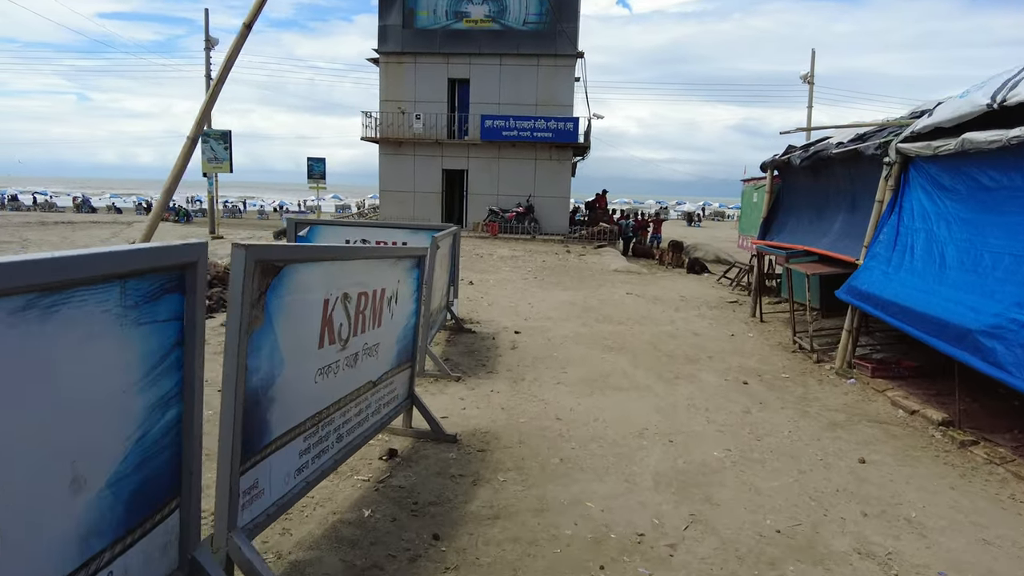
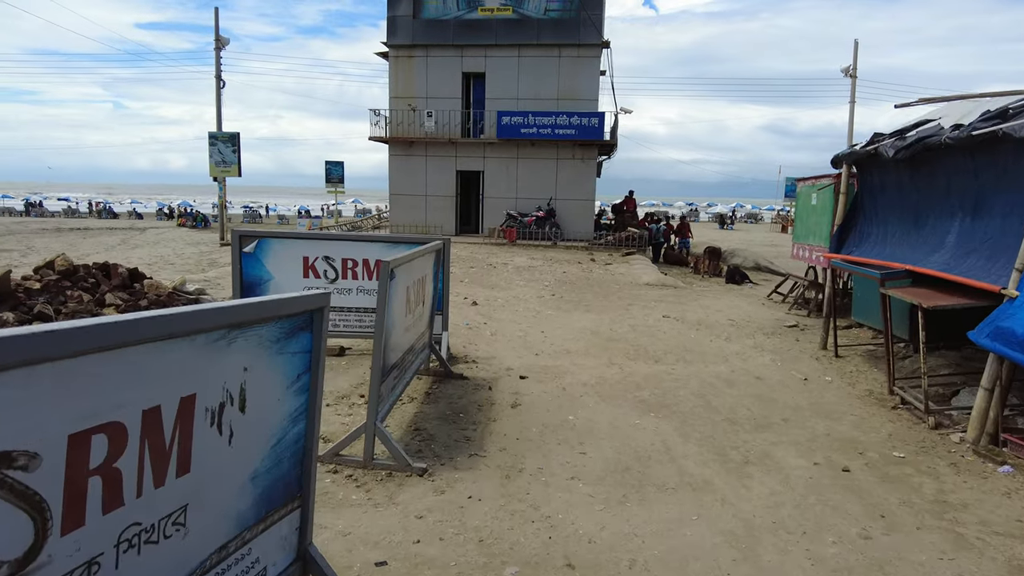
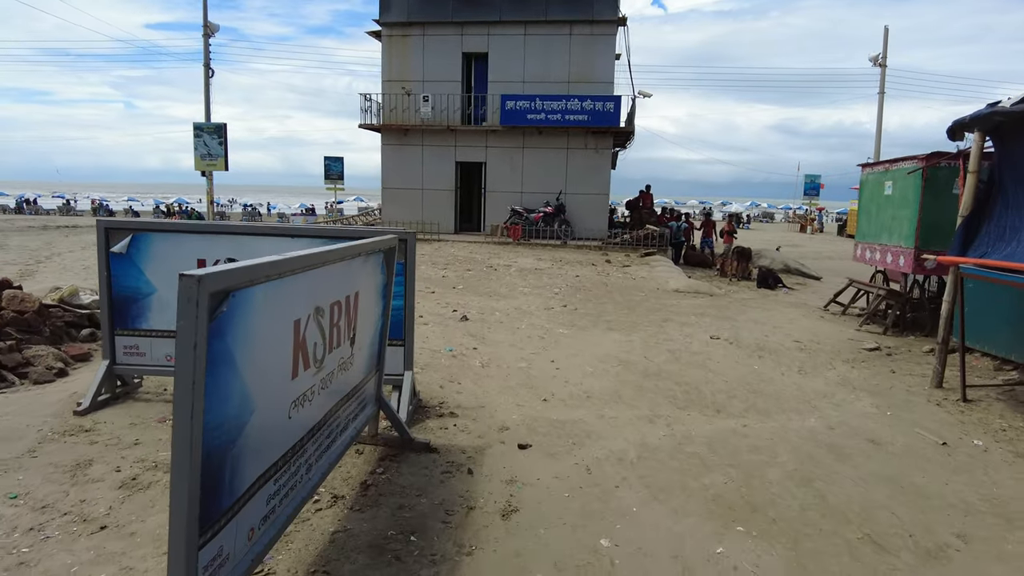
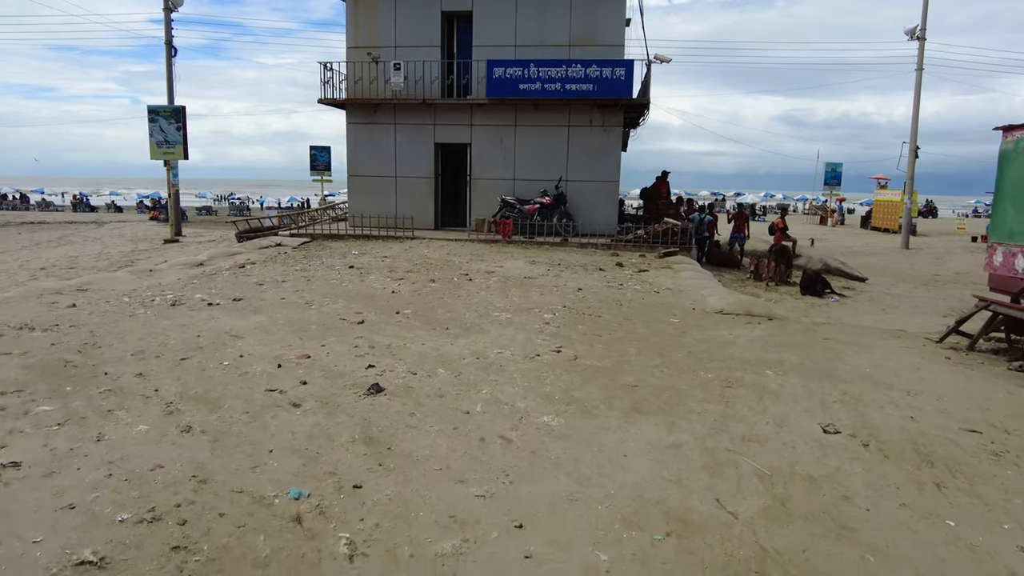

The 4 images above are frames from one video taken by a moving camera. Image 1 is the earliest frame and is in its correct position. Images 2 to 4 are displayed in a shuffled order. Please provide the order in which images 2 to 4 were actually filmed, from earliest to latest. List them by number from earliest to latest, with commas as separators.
2, 3, 4
